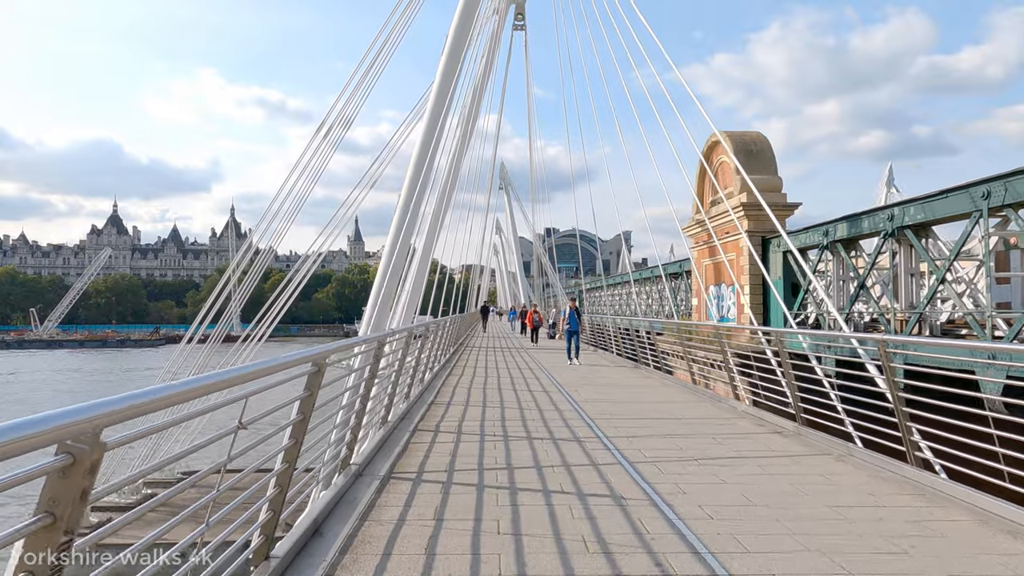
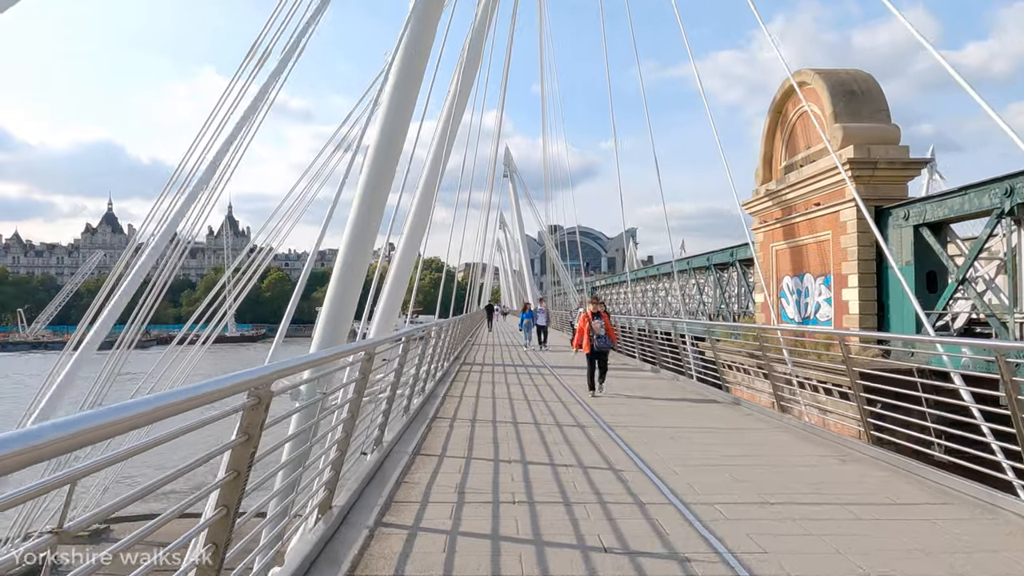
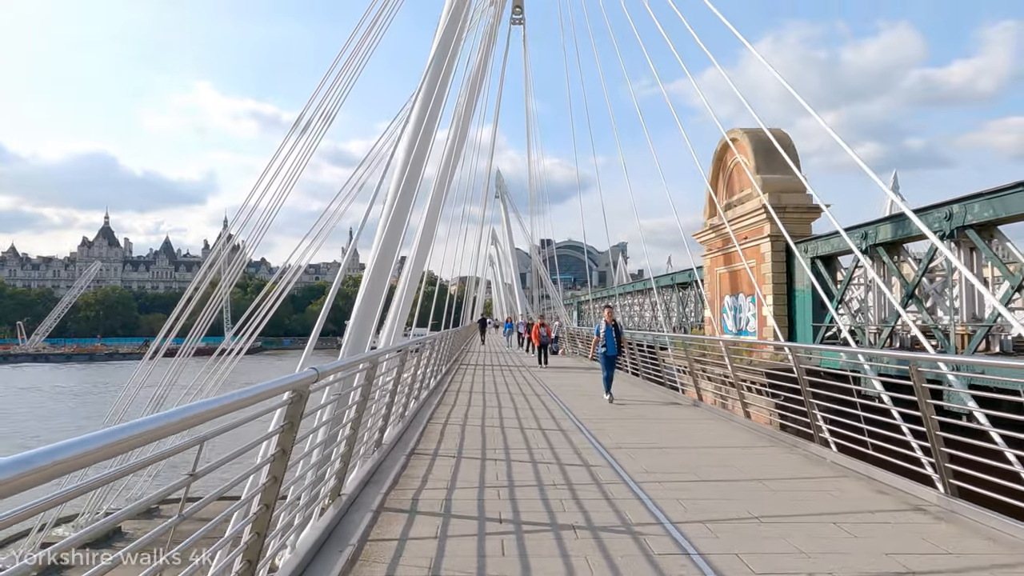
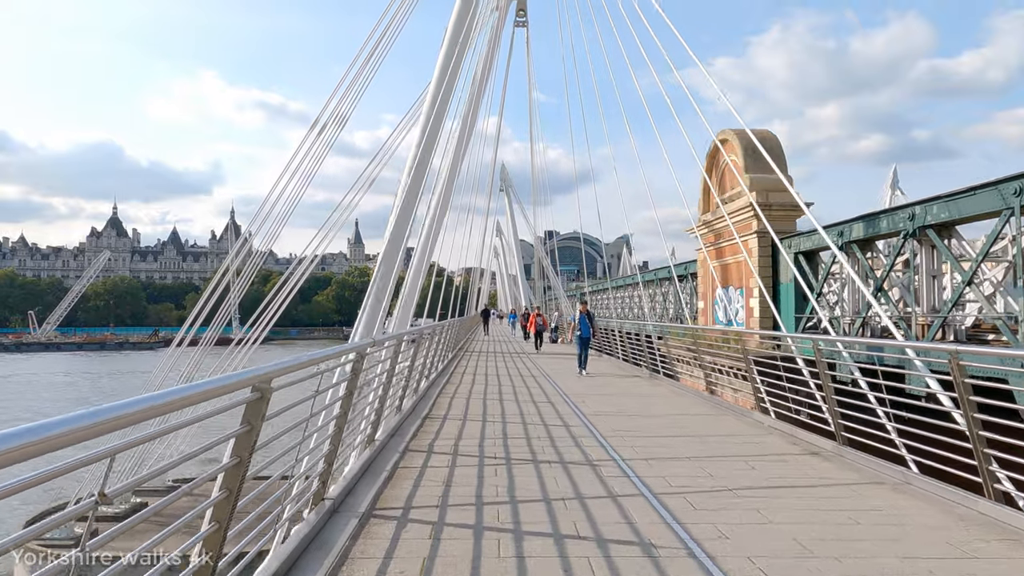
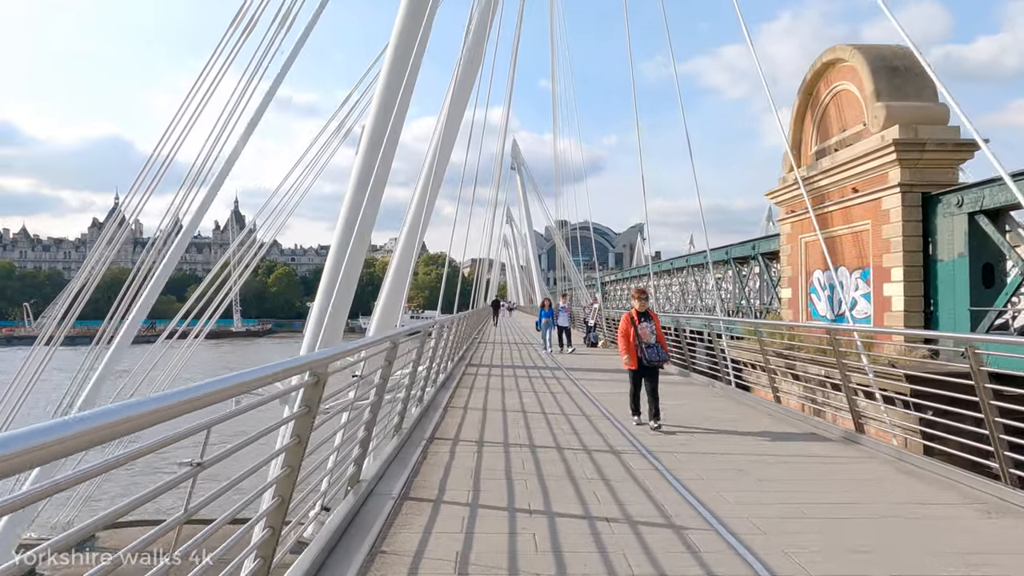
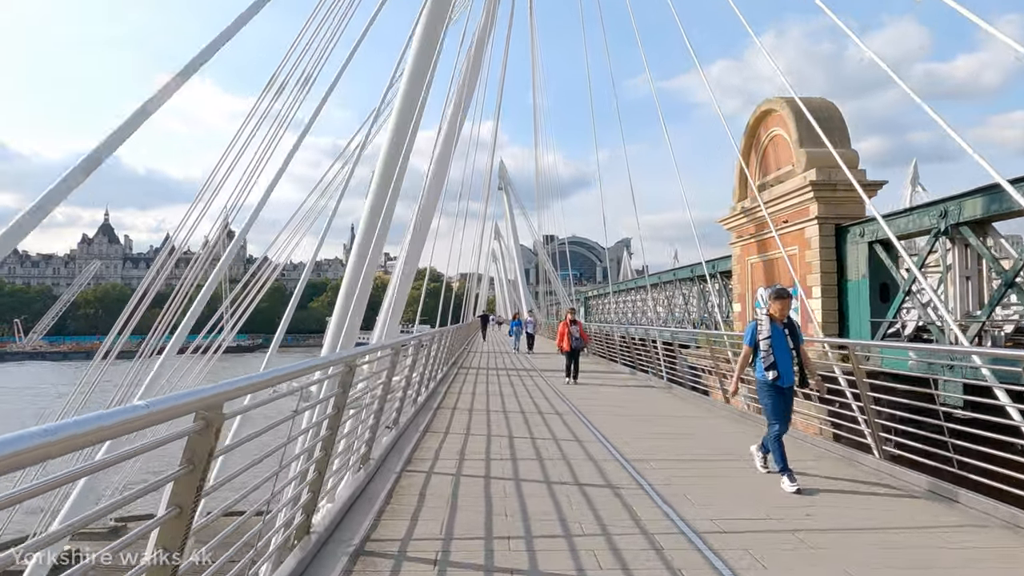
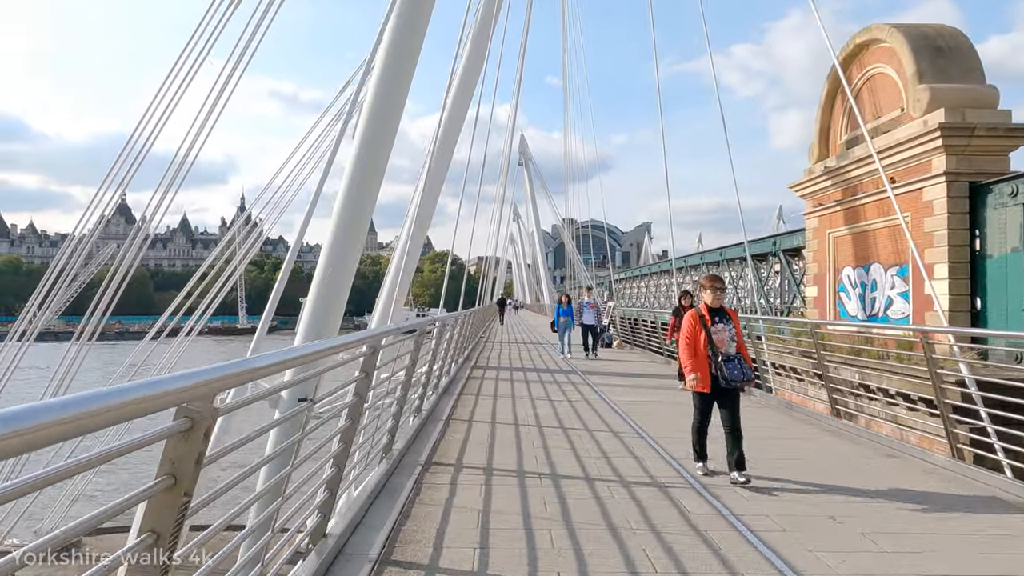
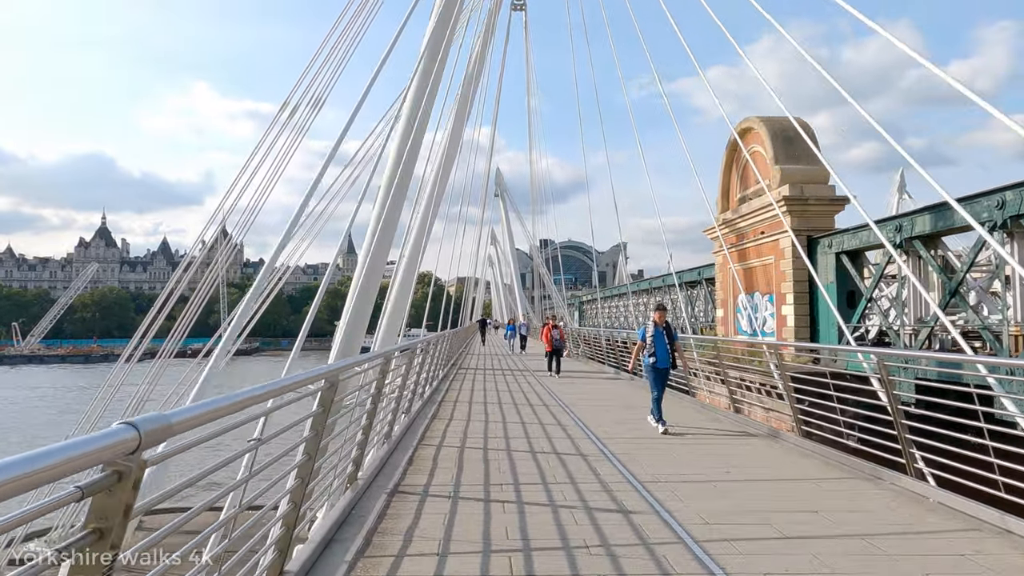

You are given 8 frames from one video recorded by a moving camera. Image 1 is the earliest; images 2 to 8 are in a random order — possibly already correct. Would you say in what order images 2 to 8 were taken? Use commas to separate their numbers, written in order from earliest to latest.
4, 3, 8, 6, 2, 5, 7
